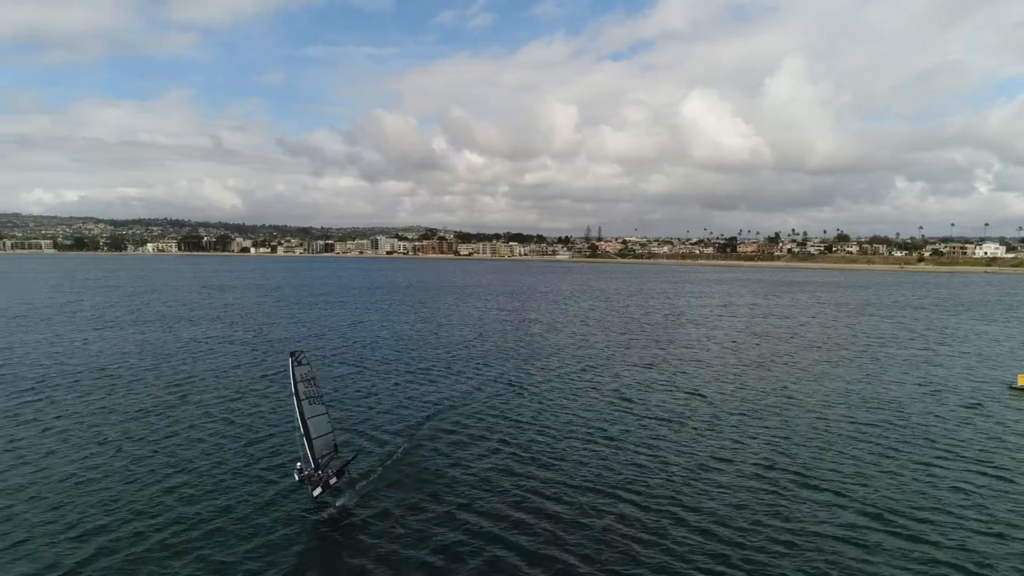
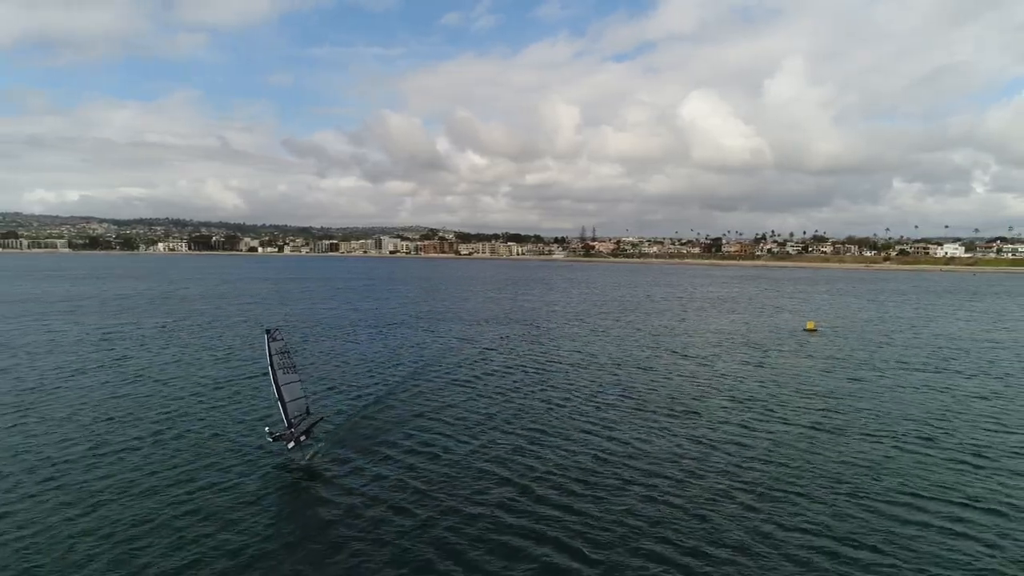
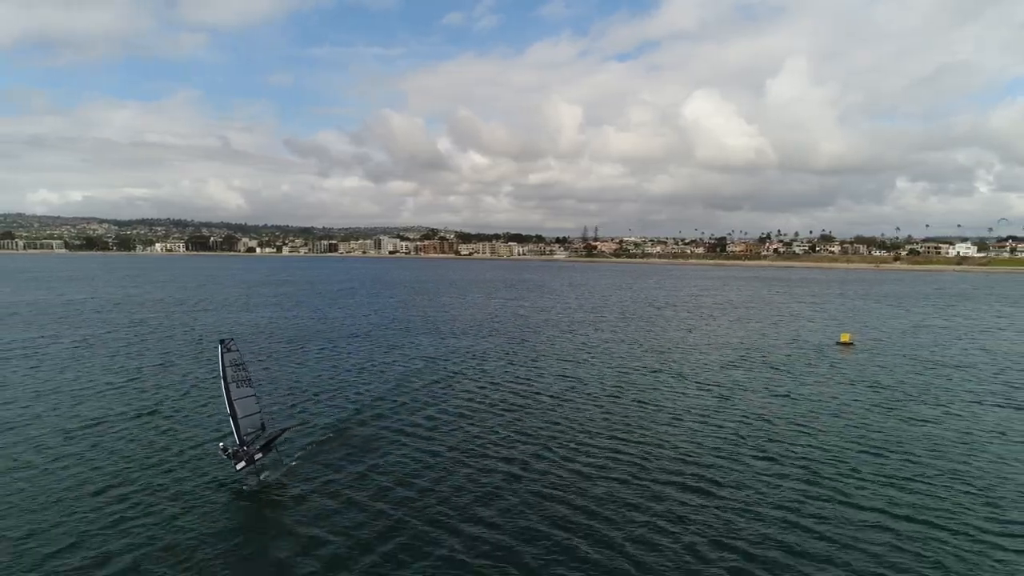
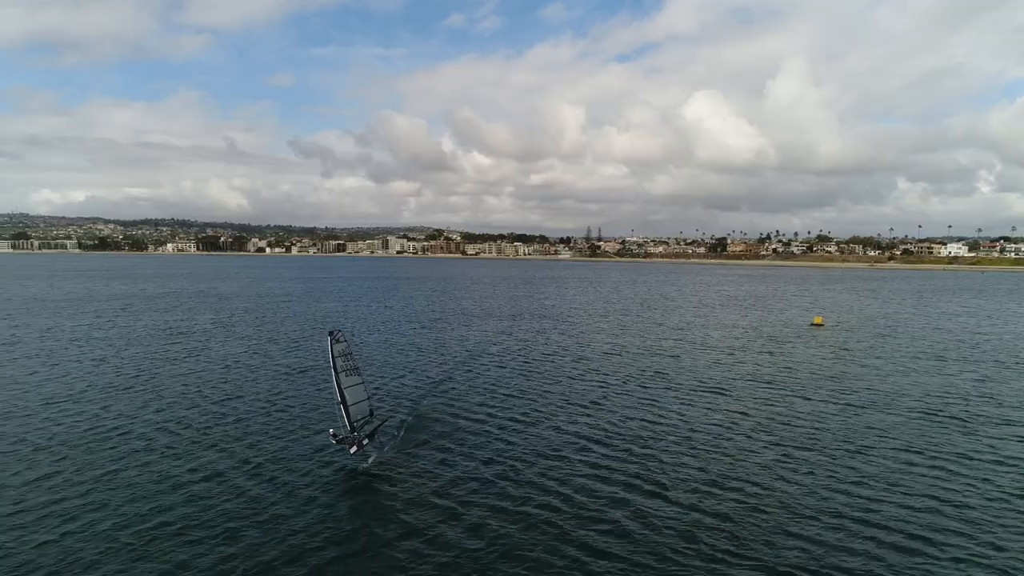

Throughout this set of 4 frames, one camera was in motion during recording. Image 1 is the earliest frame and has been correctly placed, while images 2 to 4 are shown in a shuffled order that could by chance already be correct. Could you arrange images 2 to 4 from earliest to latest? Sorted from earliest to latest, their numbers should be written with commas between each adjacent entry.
3, 2, 4
